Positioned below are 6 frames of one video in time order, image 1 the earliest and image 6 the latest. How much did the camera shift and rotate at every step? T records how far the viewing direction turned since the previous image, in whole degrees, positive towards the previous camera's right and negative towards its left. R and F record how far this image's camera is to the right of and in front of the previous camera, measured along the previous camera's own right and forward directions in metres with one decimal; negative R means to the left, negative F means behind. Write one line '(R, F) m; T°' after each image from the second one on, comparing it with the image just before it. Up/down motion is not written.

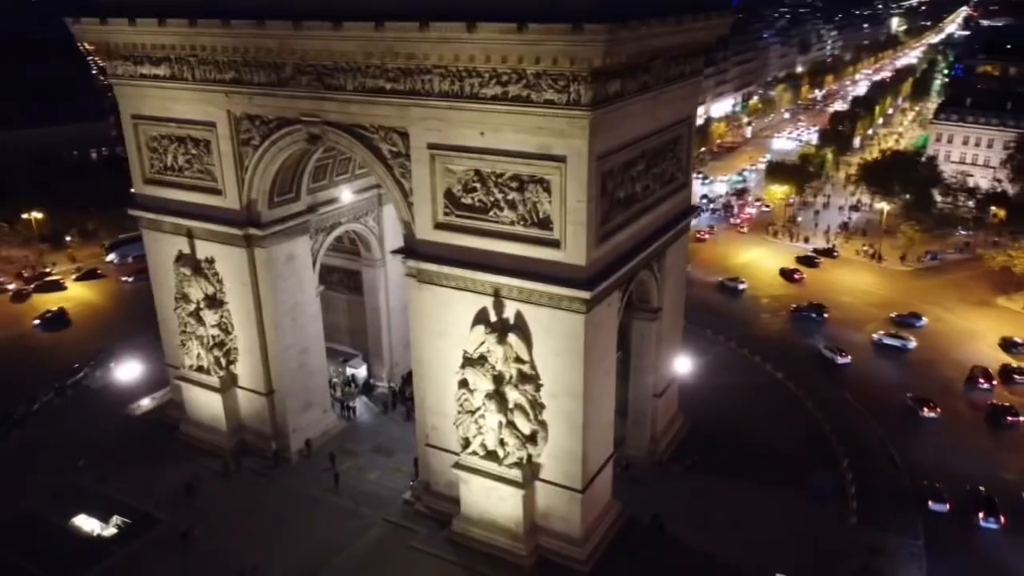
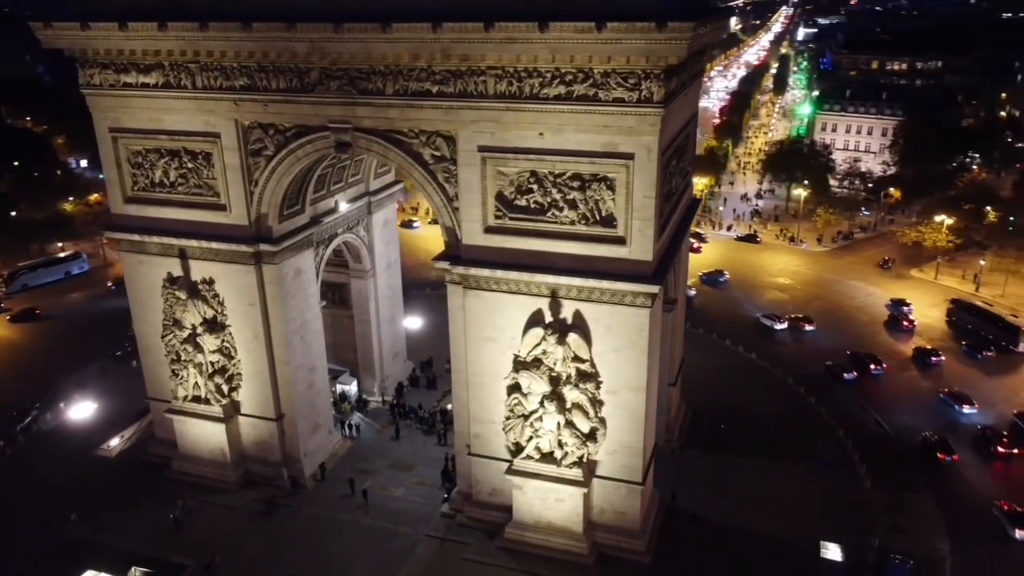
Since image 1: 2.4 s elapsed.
(-3.7, +0.4) m; +9°
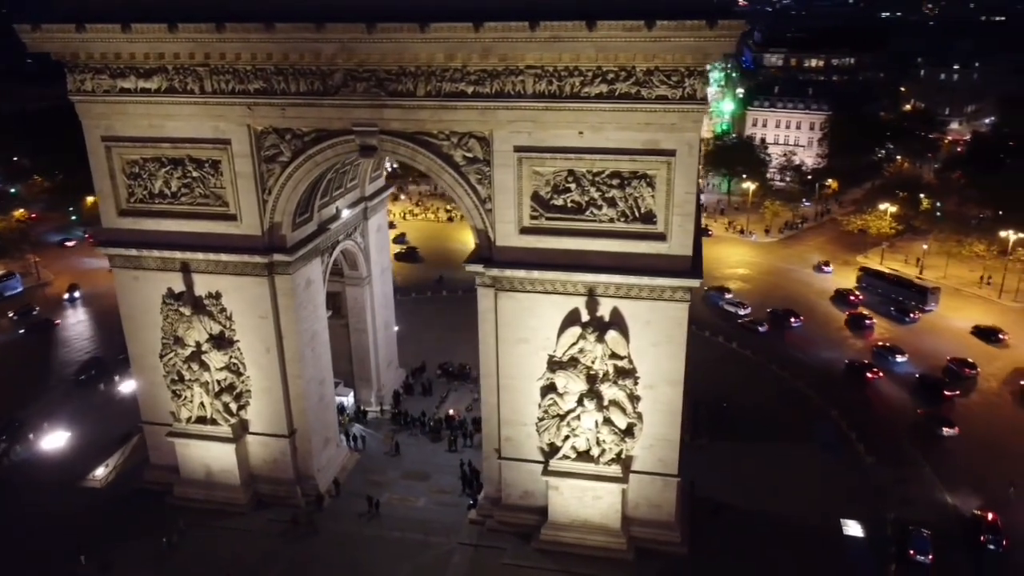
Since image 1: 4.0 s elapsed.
(-2.4, +0.2) m; +6°
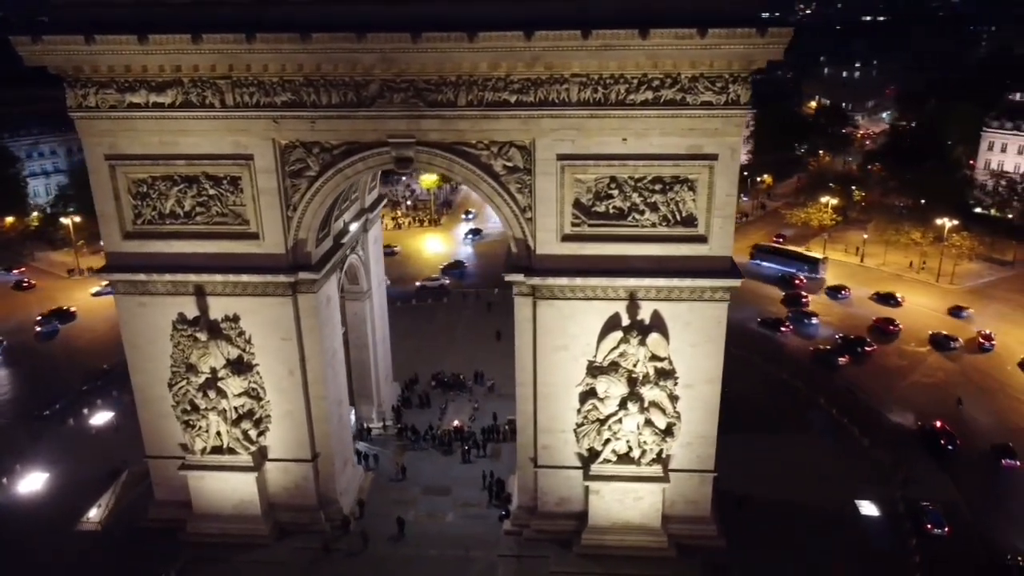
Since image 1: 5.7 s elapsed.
(-2.7, +0.2) m; +7°
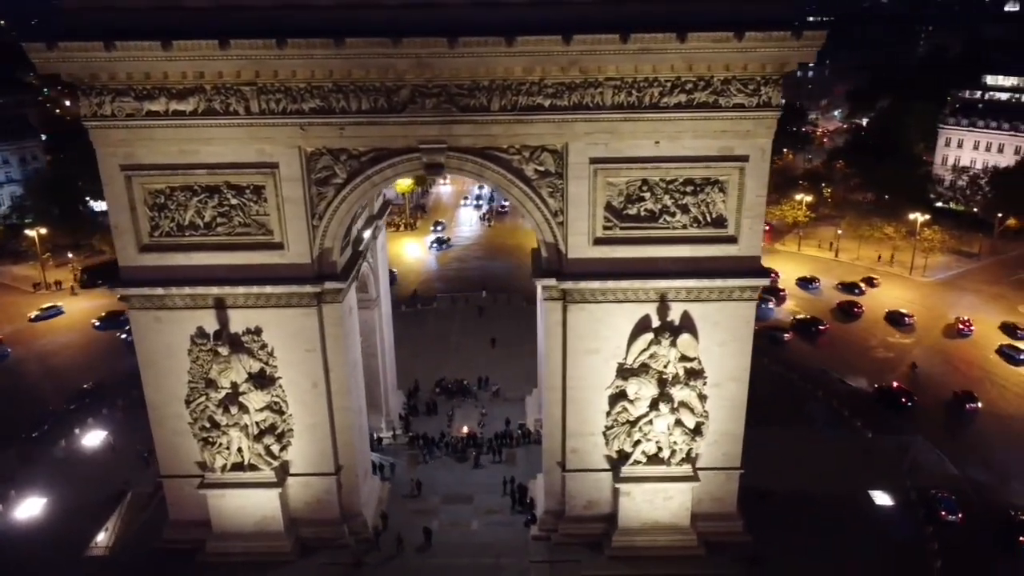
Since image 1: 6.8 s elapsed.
(-1.6, +0.1) m; +3°
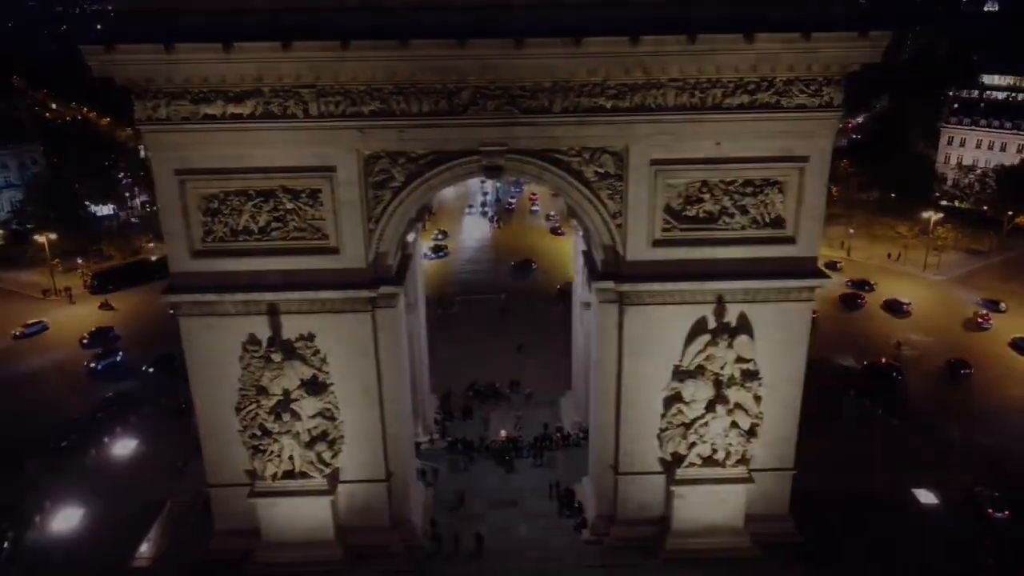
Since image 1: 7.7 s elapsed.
(-1.5, +0.1) m; +1°
